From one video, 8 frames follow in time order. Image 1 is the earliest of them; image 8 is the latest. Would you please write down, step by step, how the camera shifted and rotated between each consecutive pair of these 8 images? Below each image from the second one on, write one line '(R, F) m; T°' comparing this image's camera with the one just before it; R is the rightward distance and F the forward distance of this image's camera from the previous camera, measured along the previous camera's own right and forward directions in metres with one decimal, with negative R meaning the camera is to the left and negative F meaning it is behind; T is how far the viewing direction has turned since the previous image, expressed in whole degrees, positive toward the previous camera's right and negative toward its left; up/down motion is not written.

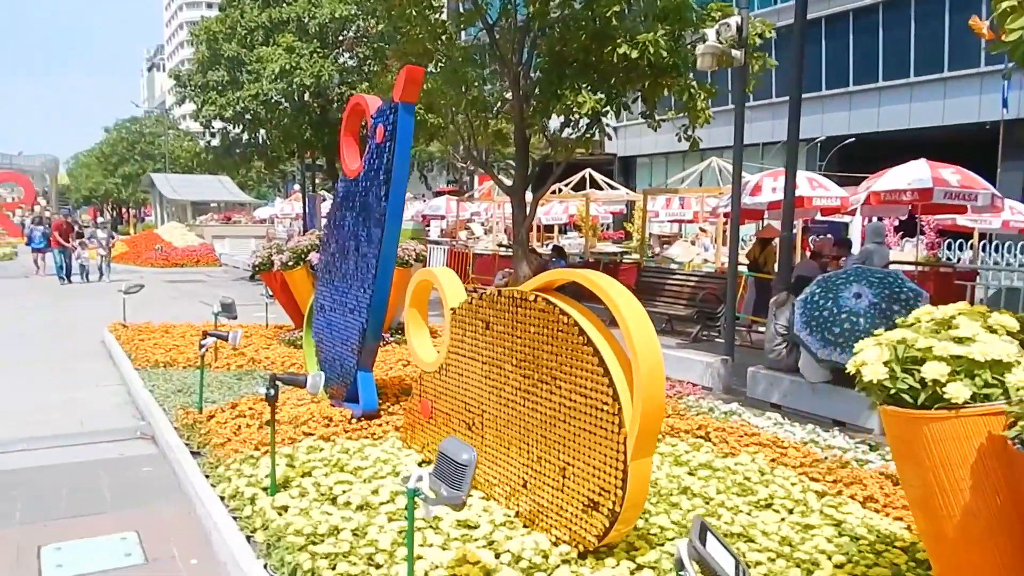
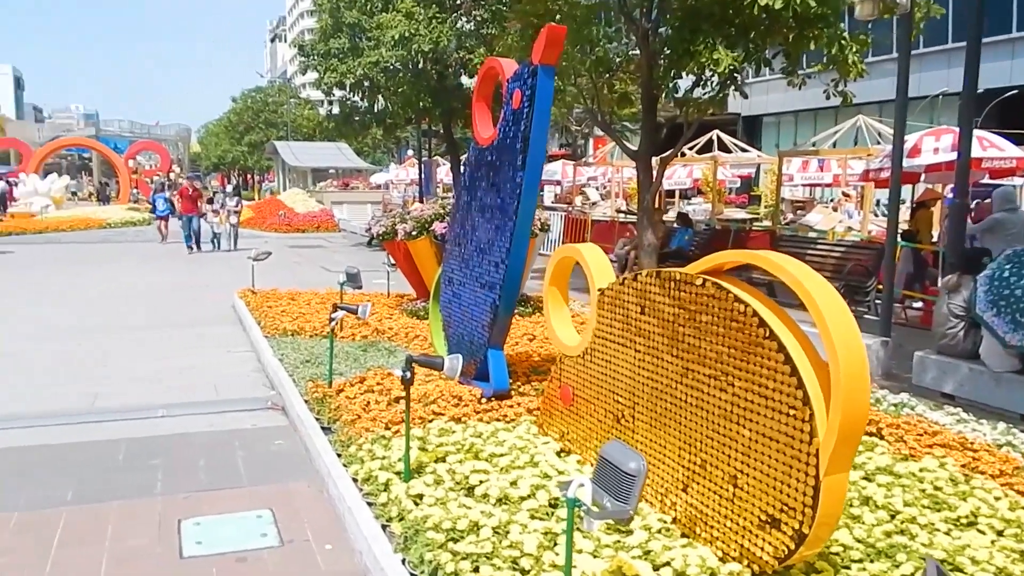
(-0.2, +0.4) m; -8°
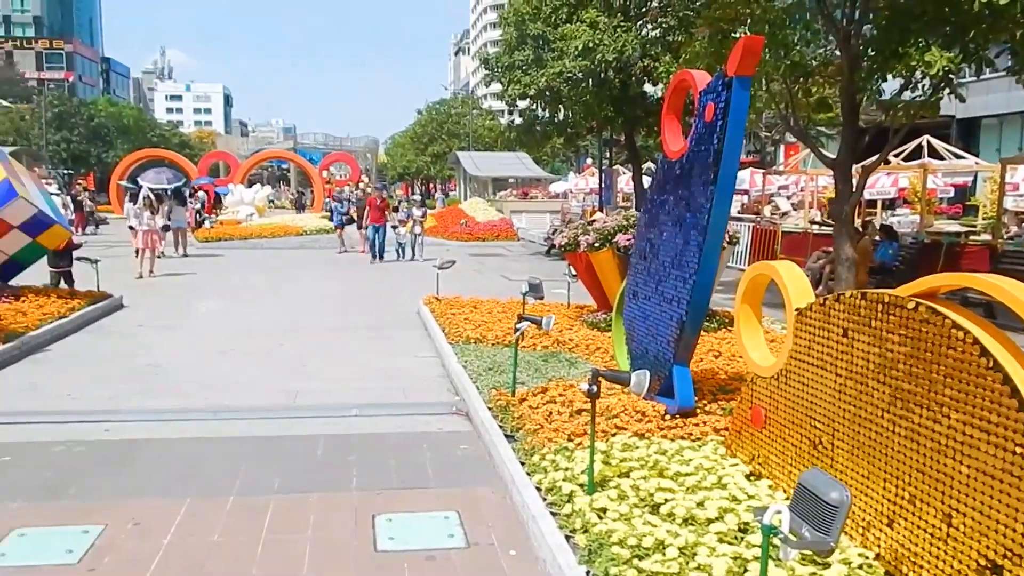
(-0.1, 0.0) m; -12°
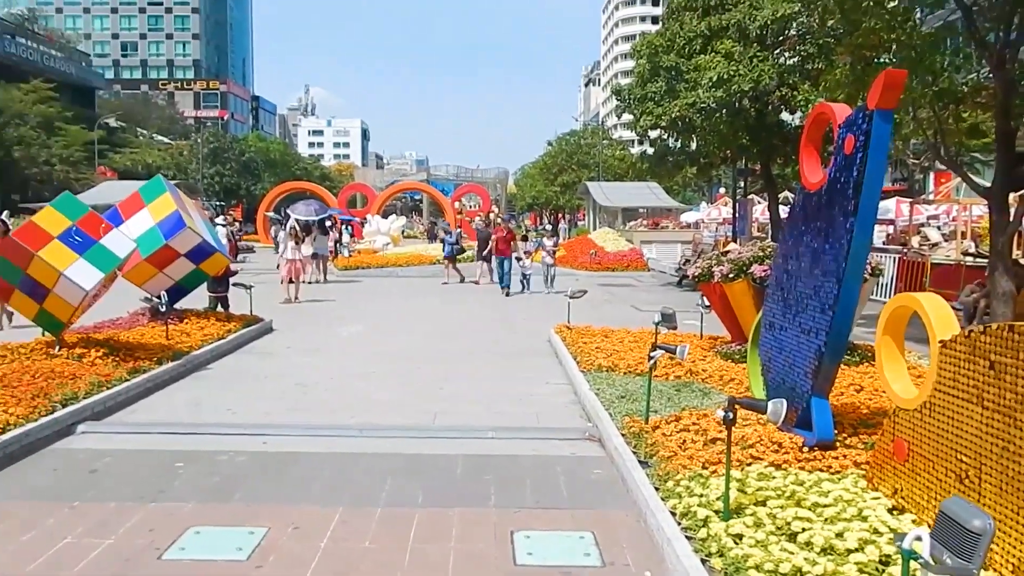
(0.0, -0.2) m; -9°
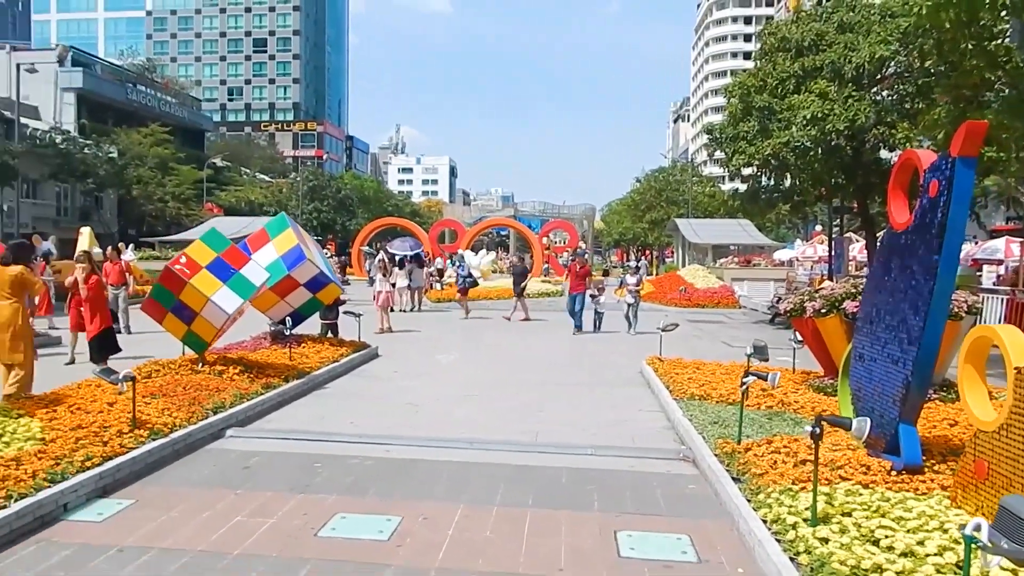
(-0.1, -0.7) m; -6°
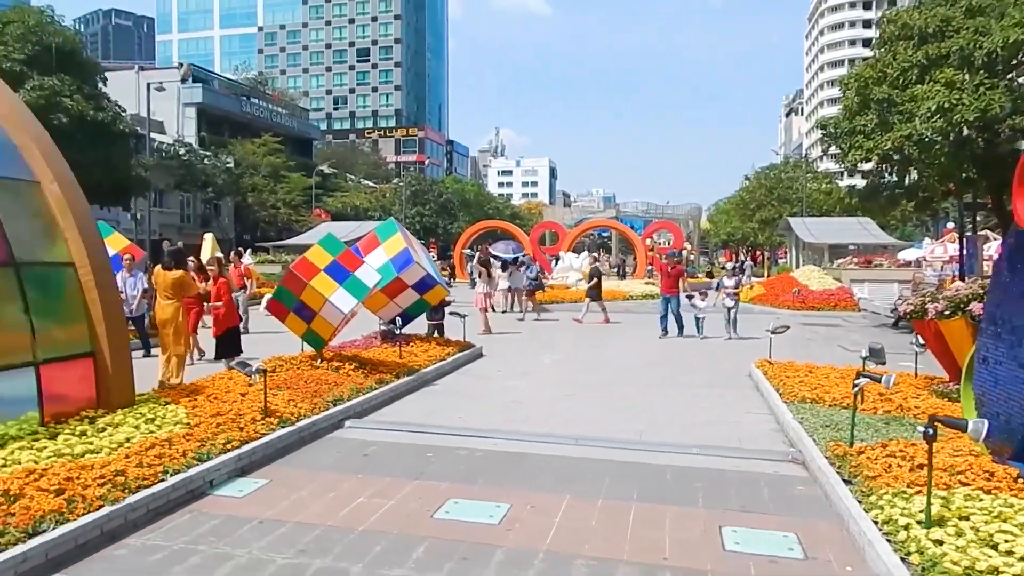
(0.0, -0.2) m; -7°
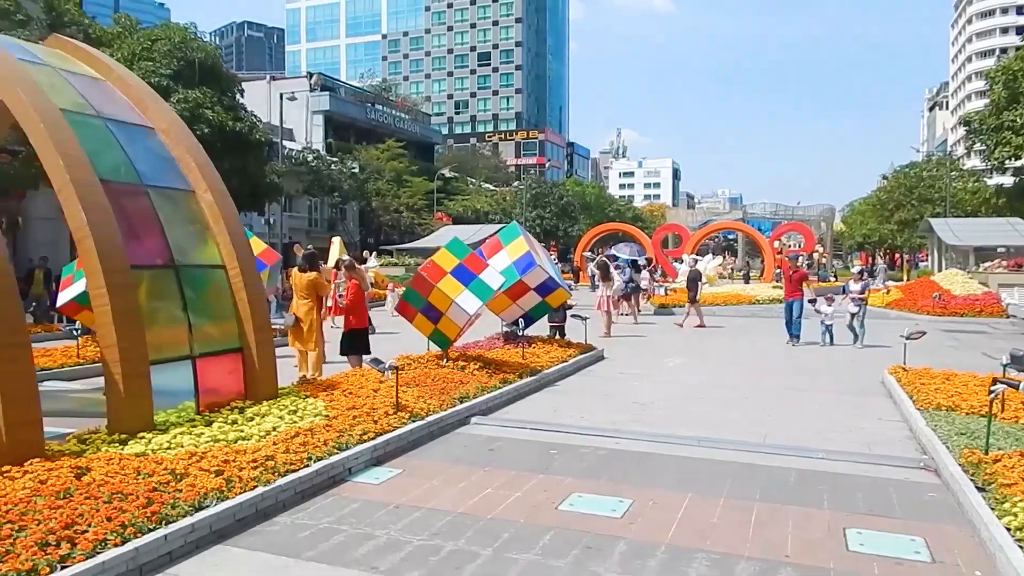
(0.0, -0.2) m; -8°
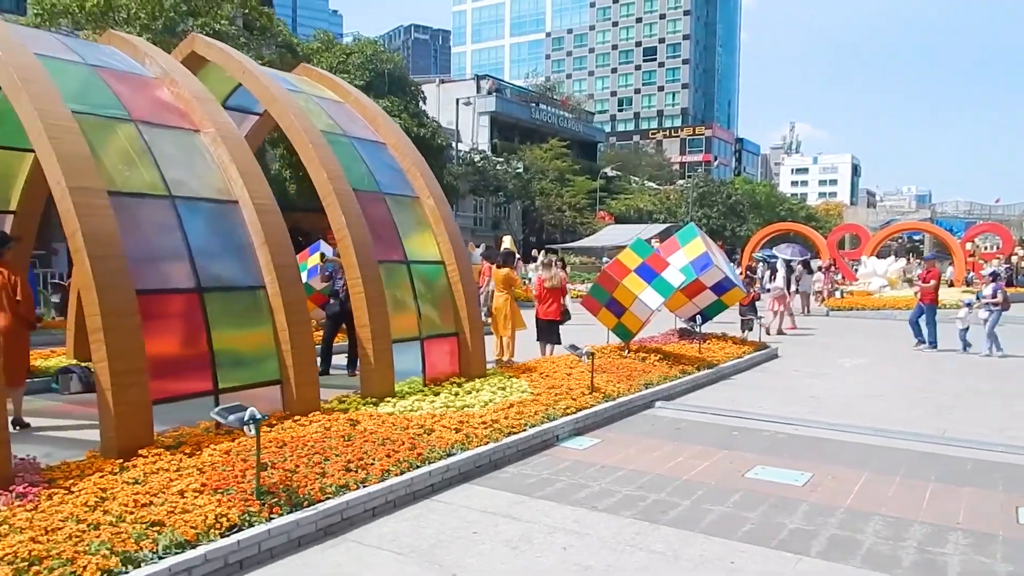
(-0.2, -1.1) m; -11°
